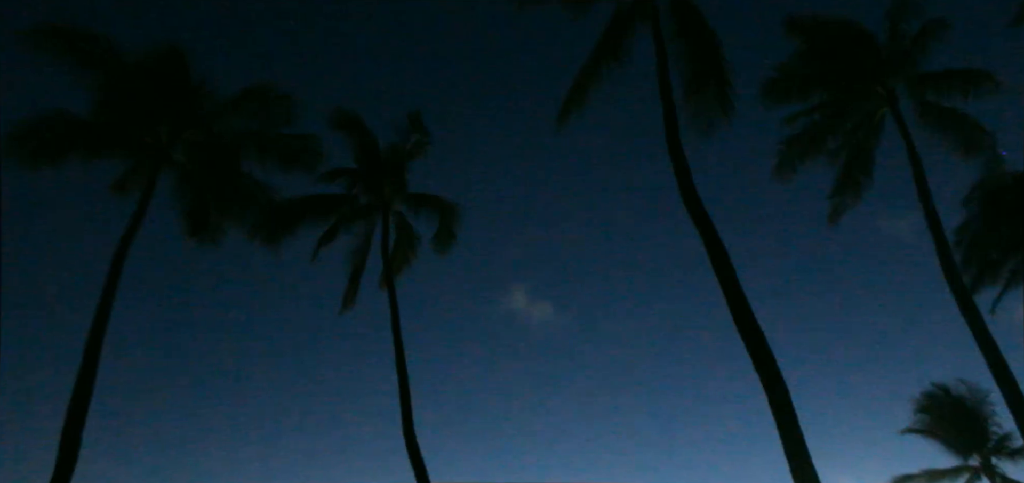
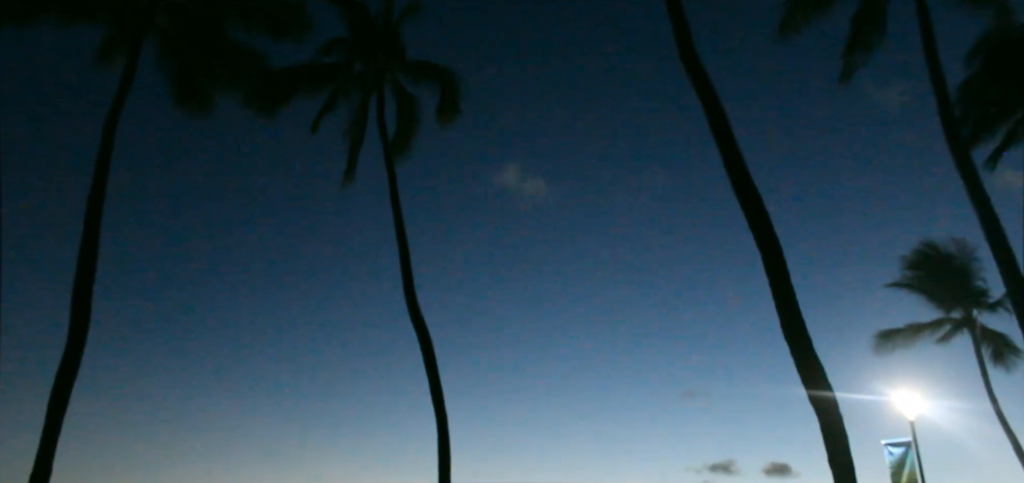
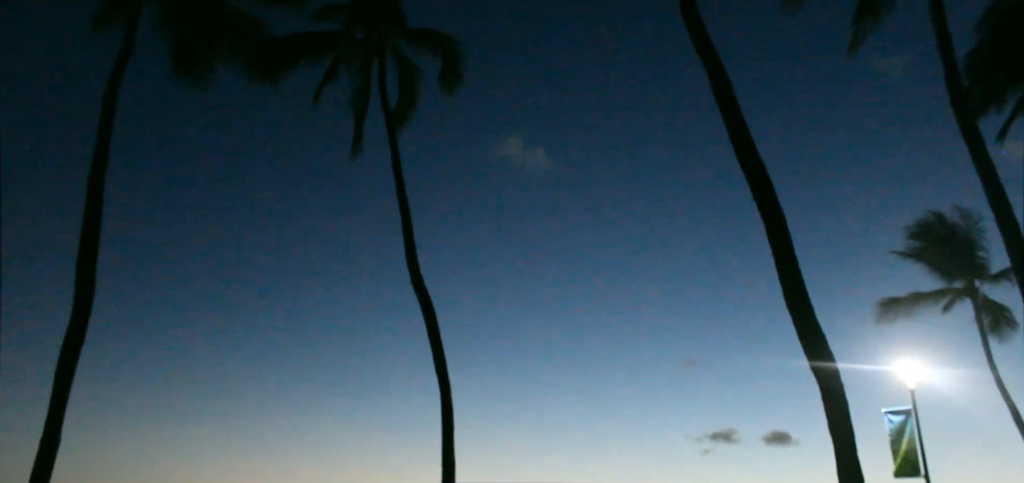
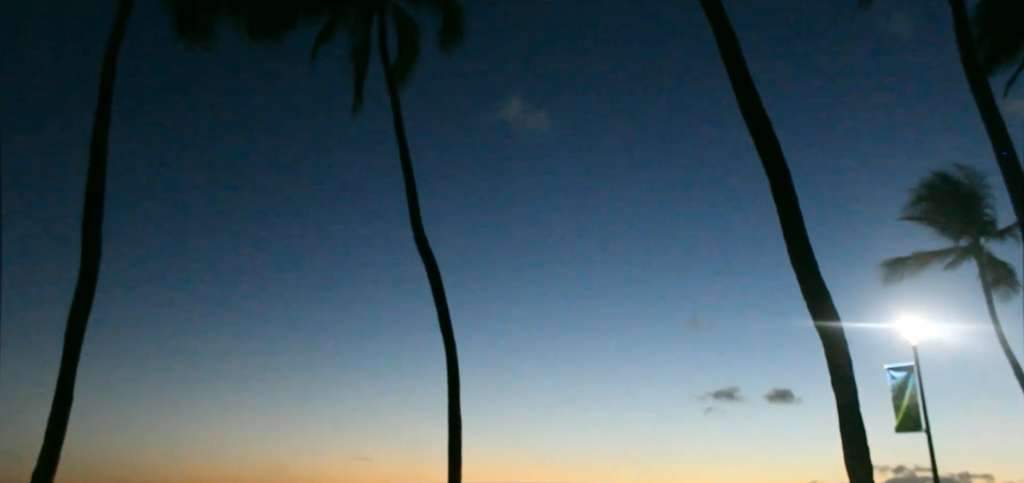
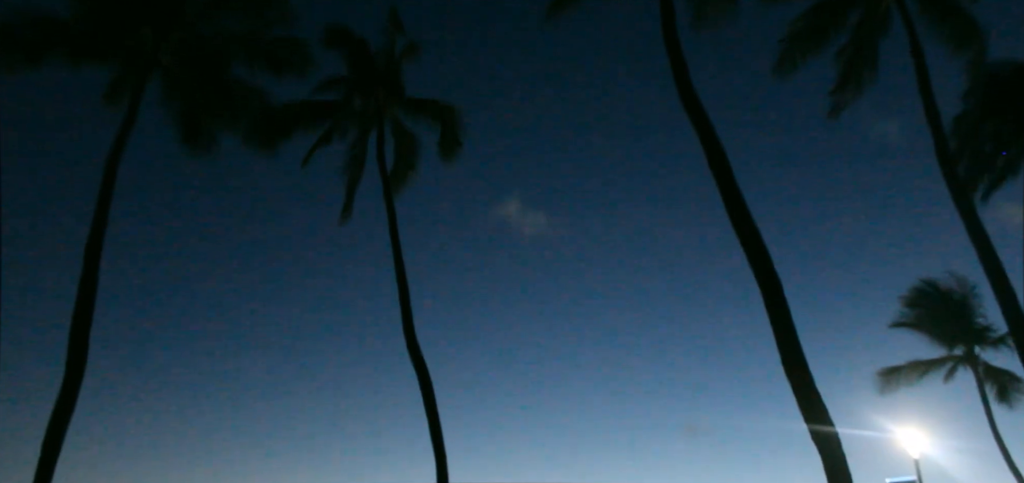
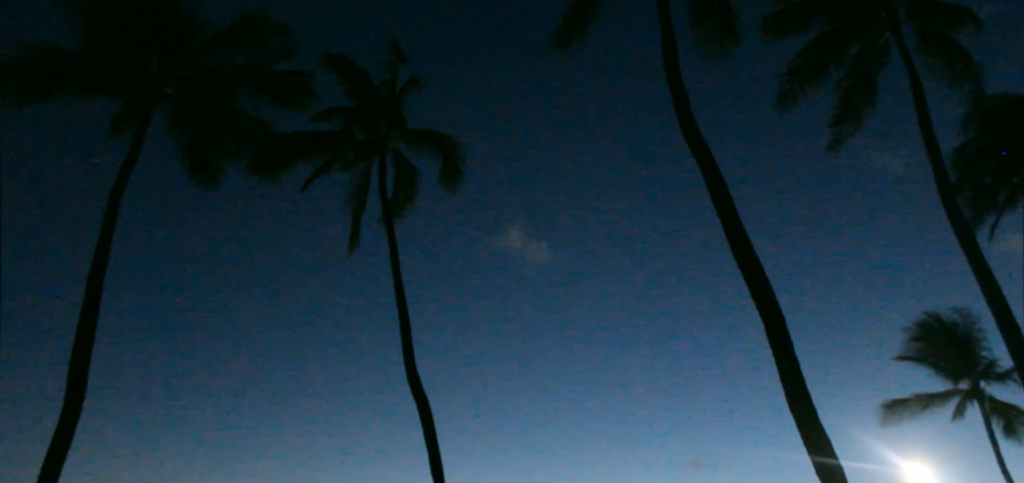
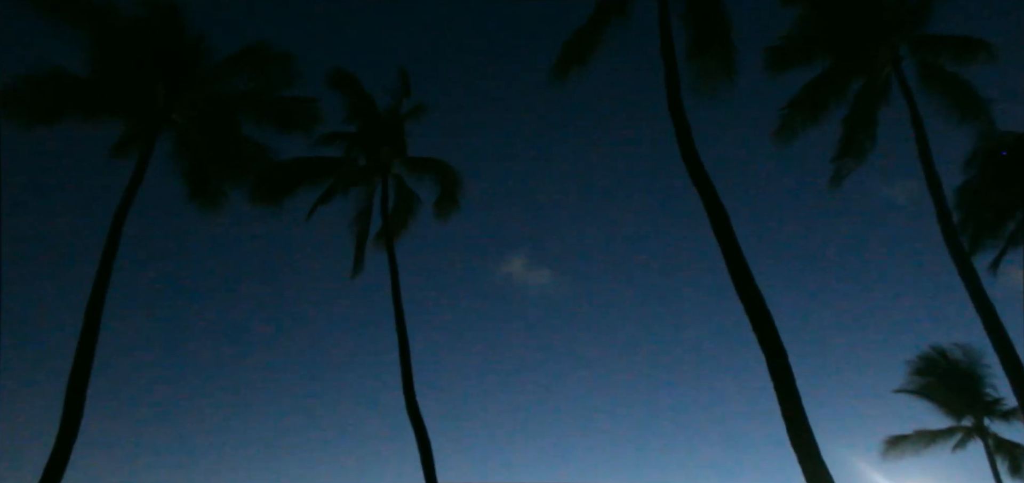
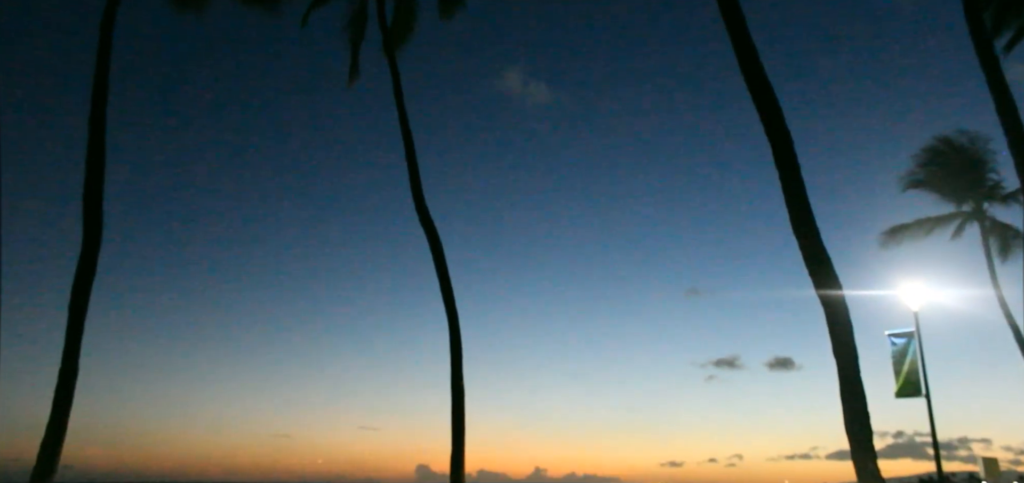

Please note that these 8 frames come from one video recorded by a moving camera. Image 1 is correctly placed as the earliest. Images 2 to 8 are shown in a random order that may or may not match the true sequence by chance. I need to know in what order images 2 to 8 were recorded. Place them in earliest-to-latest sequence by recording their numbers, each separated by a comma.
7, 6, 5, 2, 3, 4, 8
